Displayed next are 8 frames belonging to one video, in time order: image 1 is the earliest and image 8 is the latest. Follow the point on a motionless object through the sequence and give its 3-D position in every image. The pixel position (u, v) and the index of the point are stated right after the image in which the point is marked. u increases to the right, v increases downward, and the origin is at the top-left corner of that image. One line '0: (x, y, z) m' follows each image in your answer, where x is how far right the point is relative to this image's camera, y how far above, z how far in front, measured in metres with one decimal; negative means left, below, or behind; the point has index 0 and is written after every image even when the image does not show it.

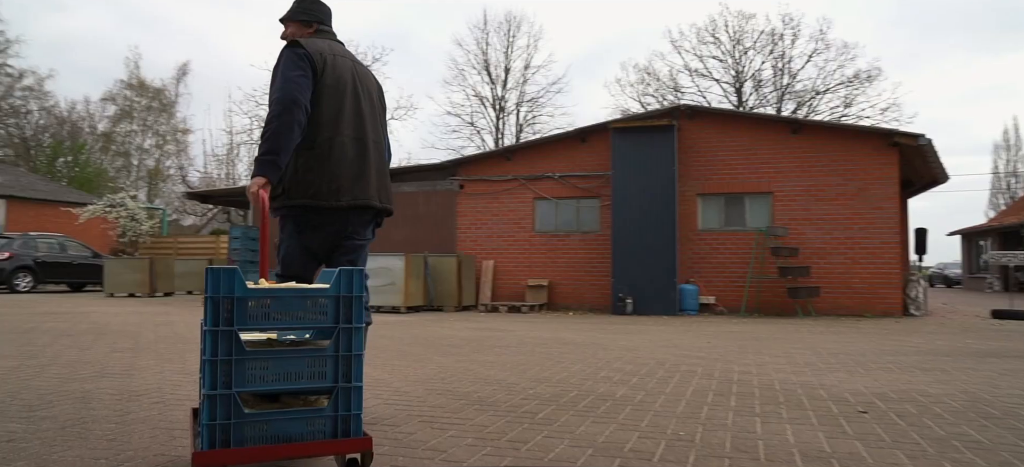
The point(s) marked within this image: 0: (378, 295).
0: (-3.0, -1.4, +16.2) m
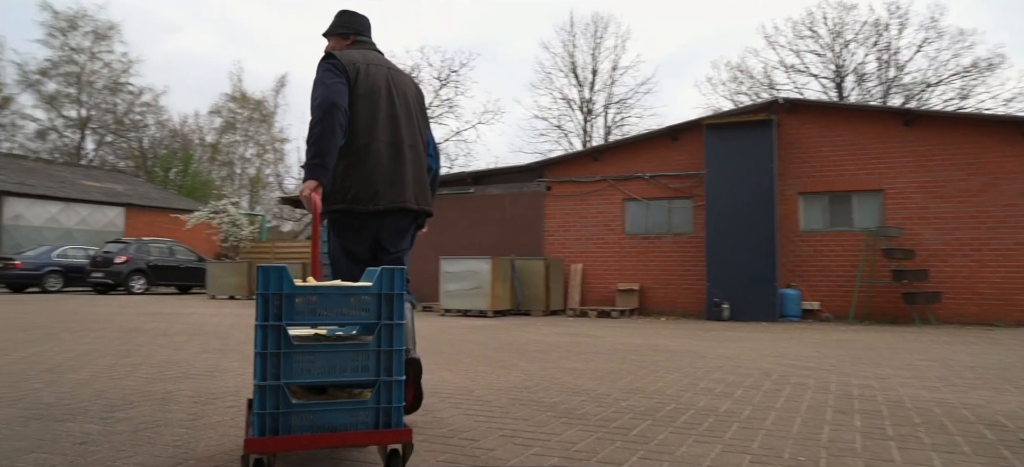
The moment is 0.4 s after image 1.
0: (-1.0, -1.5, +16.0) m
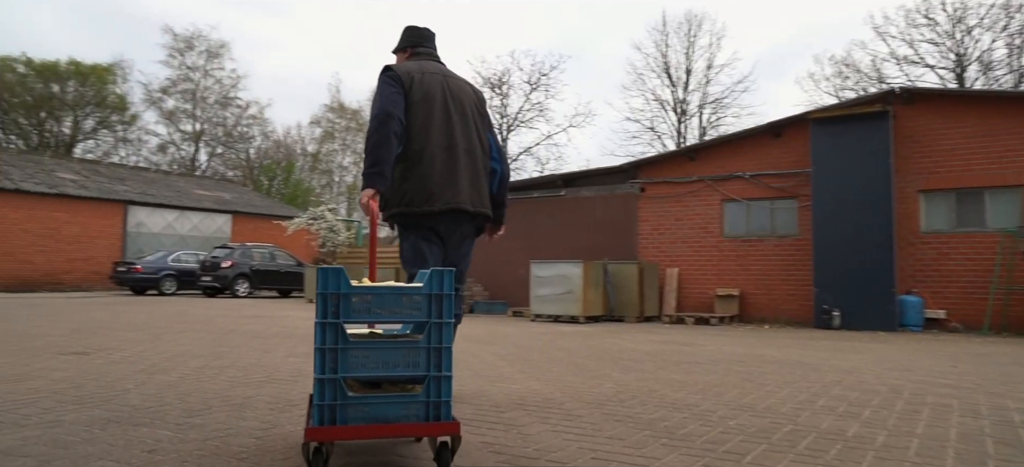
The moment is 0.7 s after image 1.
0: (+1.0, -1.6, +15.6) m
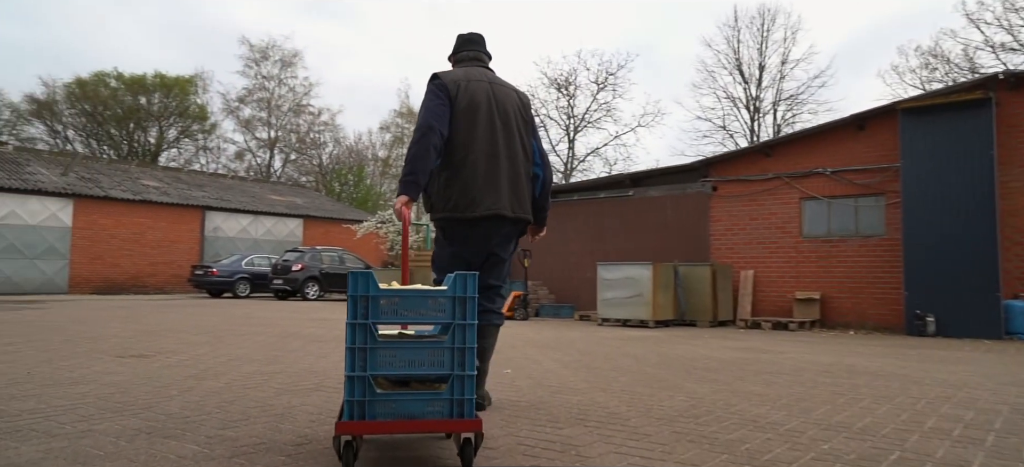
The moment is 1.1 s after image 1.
0: (+2.5, -1.6, +14.9) m
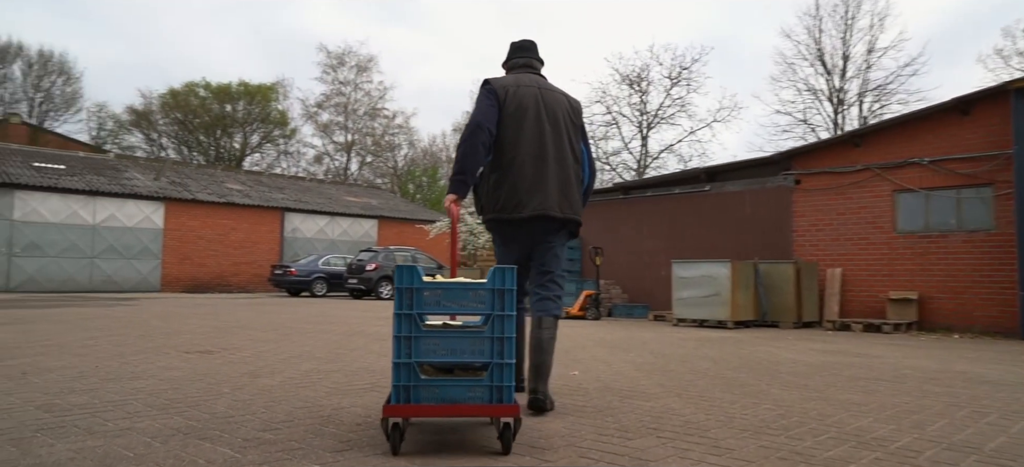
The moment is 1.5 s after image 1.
0: (+3.9, -1.5, +14.1) m
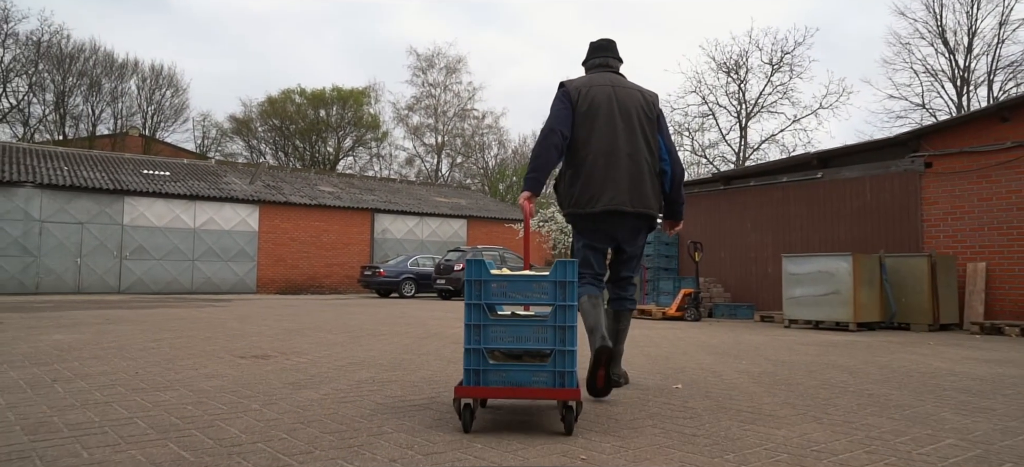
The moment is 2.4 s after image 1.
0: (+5.6, -1.3, +12.3) m
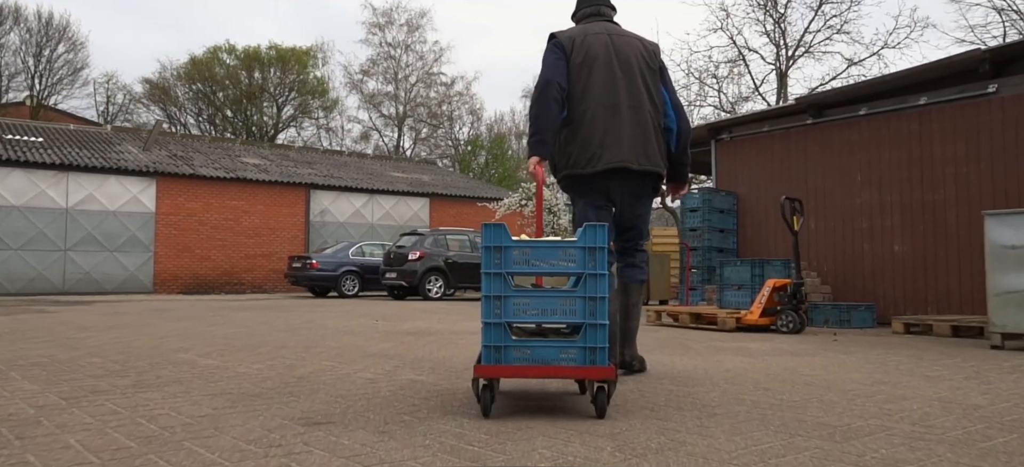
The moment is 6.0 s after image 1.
0: (+5.2, -0.8, +6.9) m
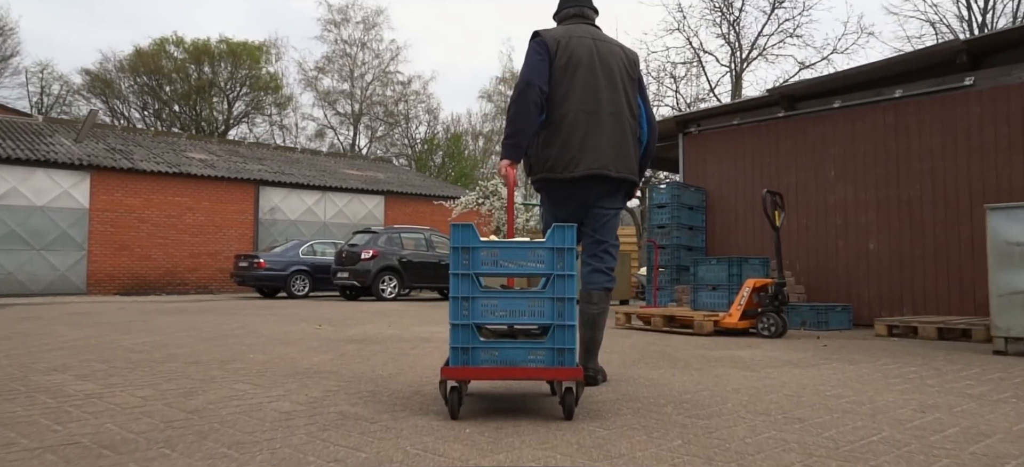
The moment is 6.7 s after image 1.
0: (+4.9, -0.7, +6.5) m
